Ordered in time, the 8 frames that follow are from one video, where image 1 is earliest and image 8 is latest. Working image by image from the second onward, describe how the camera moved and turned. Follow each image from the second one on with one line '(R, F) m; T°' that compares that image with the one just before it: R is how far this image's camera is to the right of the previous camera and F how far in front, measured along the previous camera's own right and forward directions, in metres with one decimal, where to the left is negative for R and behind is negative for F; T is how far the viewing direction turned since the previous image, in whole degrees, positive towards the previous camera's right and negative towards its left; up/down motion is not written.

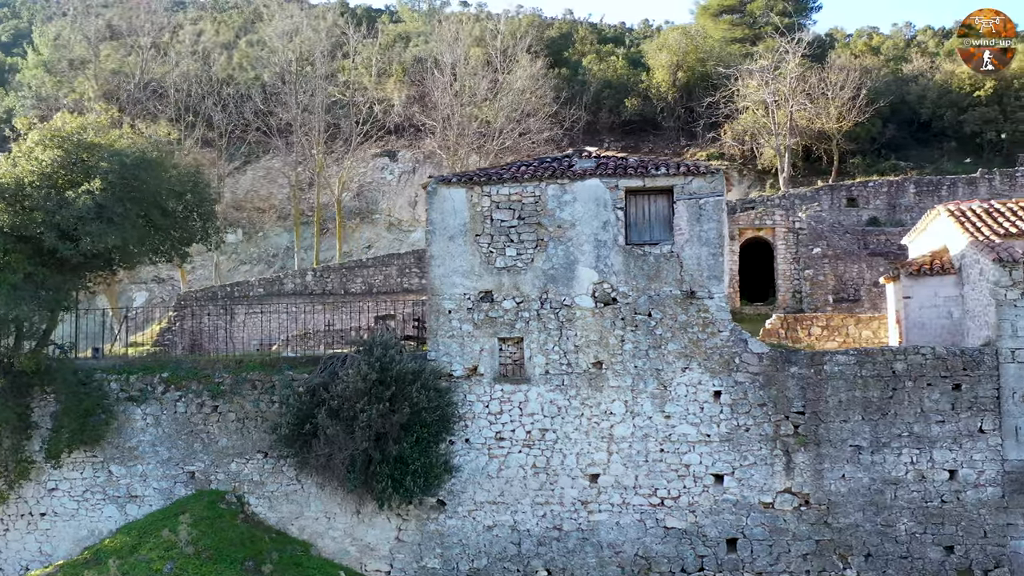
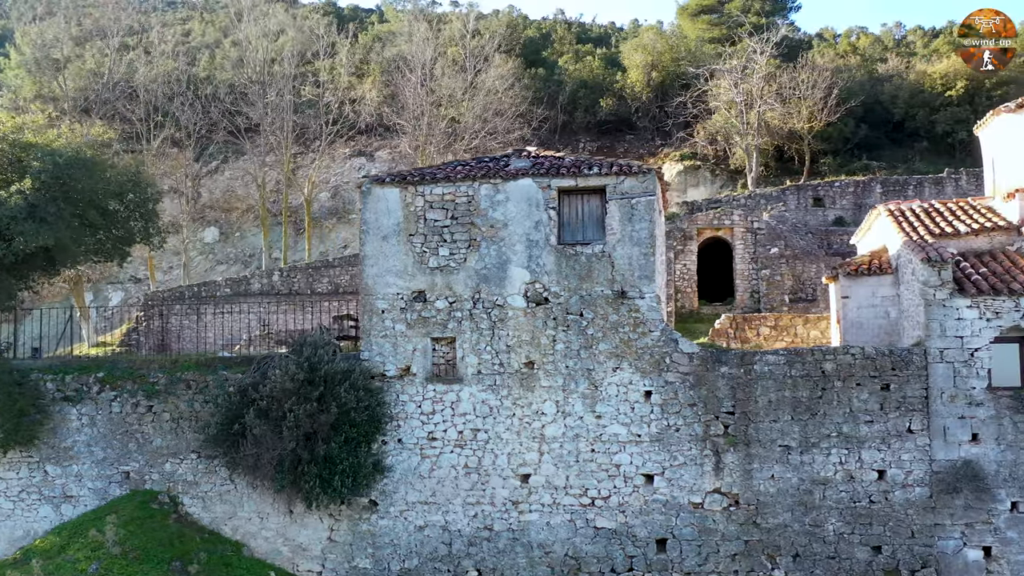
(+0.8, 0.0) m; 0°
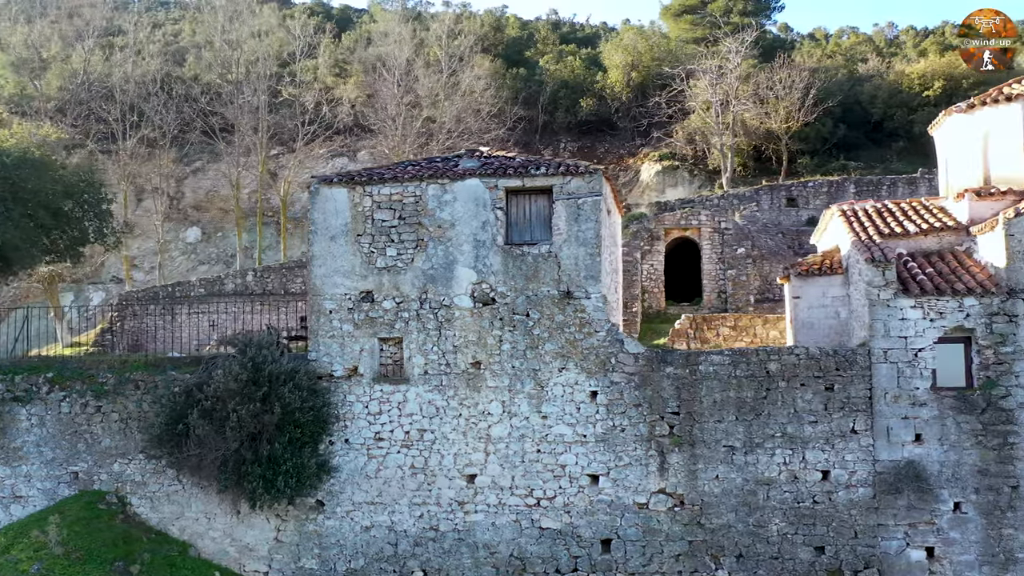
(+0.6, 0.0) m; 0°
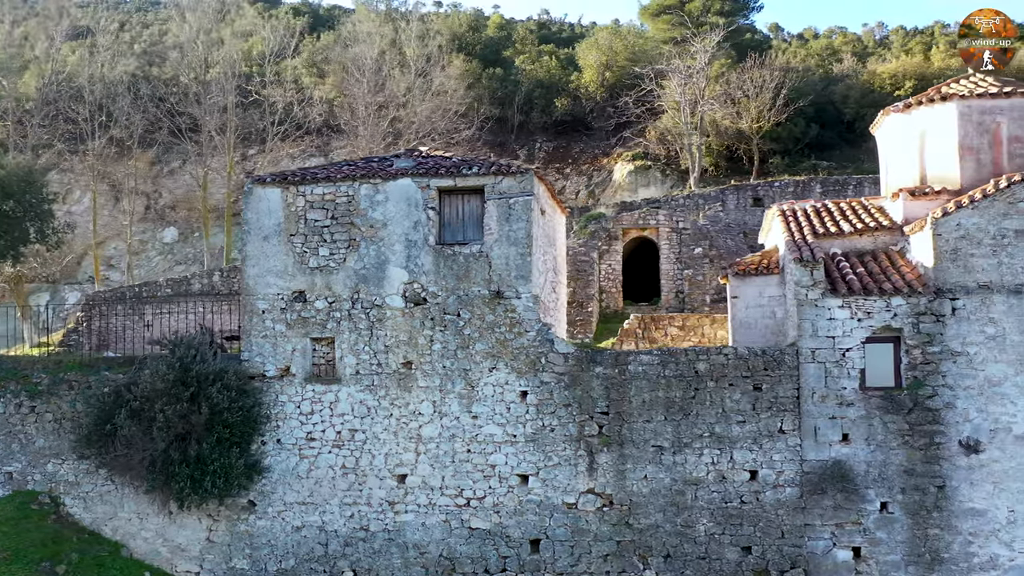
(+0.8, 0.0) m; 0°
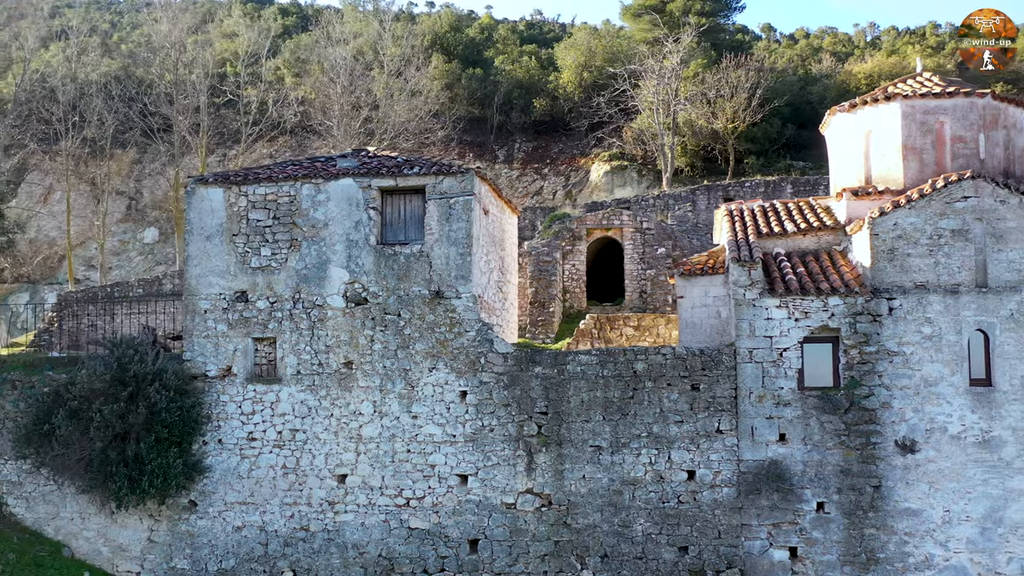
(+0.7, 0.0) m; 0°
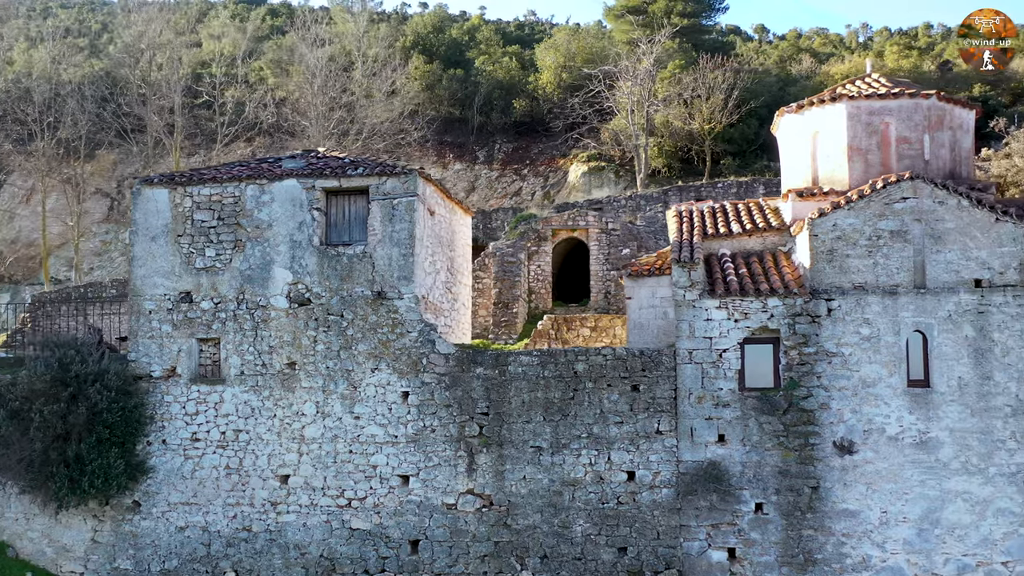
(+0.7, 0.0) m; 0°
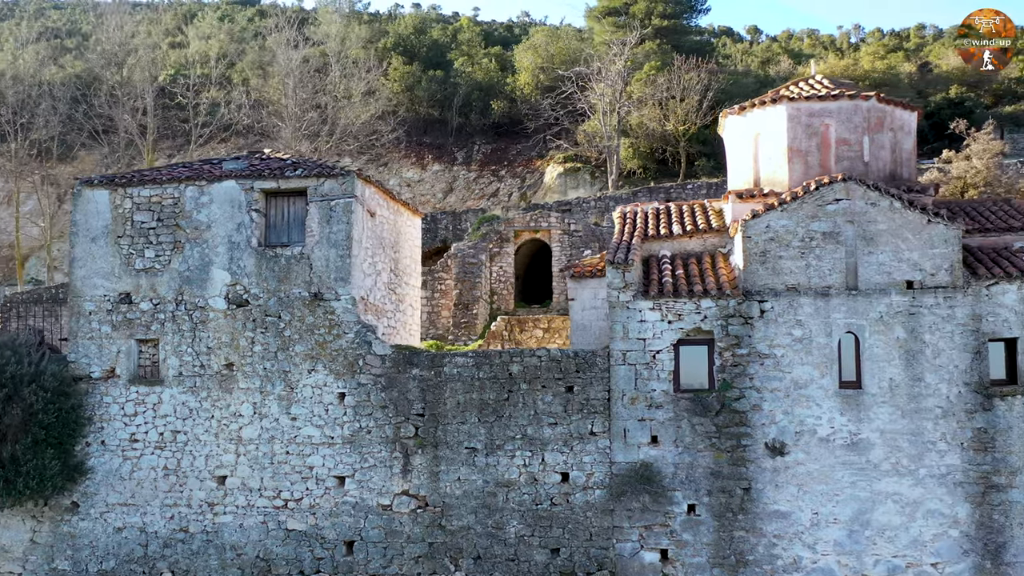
(+0.7, 0.0) m; 0°
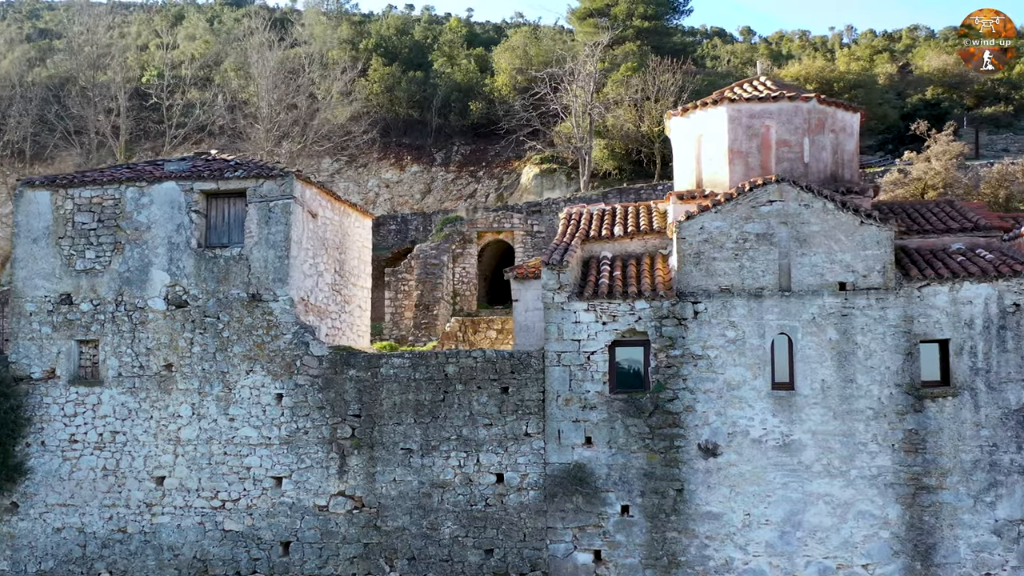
(+0.7, 0.0) m; 0°
